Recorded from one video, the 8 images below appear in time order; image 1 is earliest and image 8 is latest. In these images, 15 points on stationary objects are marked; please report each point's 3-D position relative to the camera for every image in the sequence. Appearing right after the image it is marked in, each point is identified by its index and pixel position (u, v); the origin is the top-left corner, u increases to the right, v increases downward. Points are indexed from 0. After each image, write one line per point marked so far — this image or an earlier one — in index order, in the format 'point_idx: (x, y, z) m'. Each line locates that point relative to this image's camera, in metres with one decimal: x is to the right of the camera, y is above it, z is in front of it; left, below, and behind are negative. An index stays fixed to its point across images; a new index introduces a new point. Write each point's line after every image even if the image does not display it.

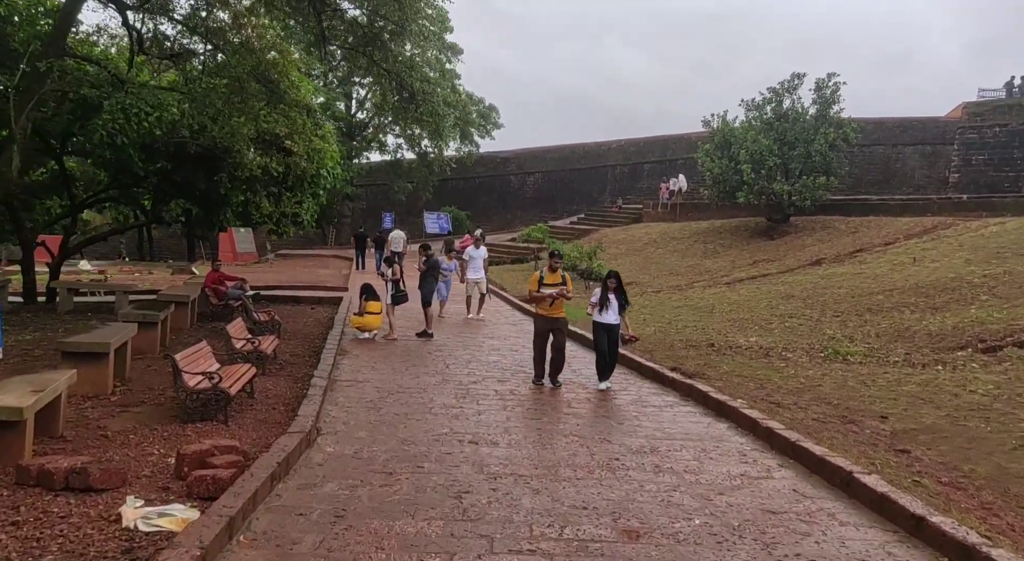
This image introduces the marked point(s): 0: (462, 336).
0: (-0.7, -0.8, +9.2) m
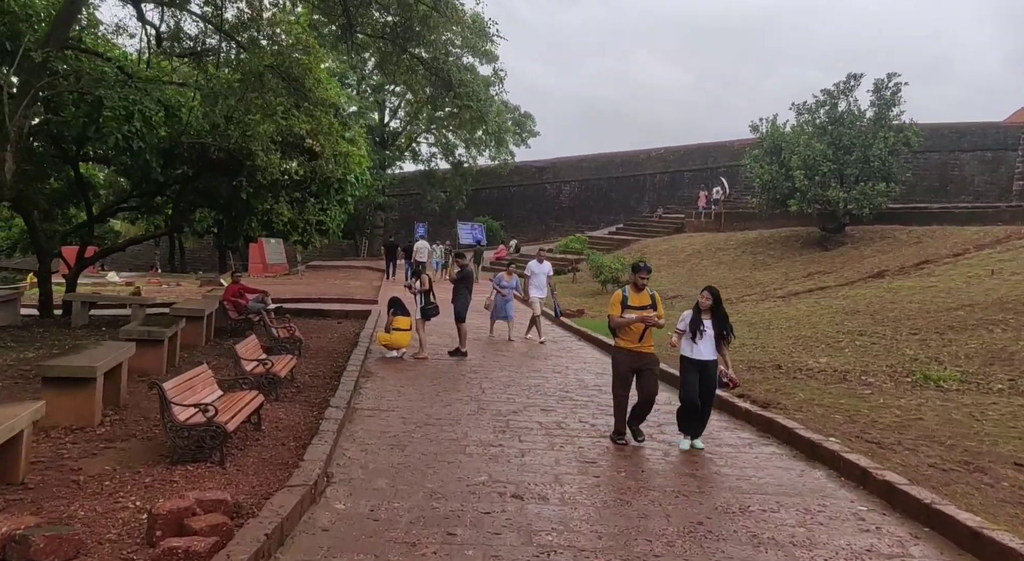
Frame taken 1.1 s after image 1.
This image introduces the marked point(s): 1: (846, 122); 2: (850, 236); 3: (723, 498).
0: (-0.2, -1.0, +8.4) m
1: (+8.9, +4.2, +18.1) m
2: (+9.3, +1.2, +18.7) m
3: (+1.2, -1.2, +3.7) m
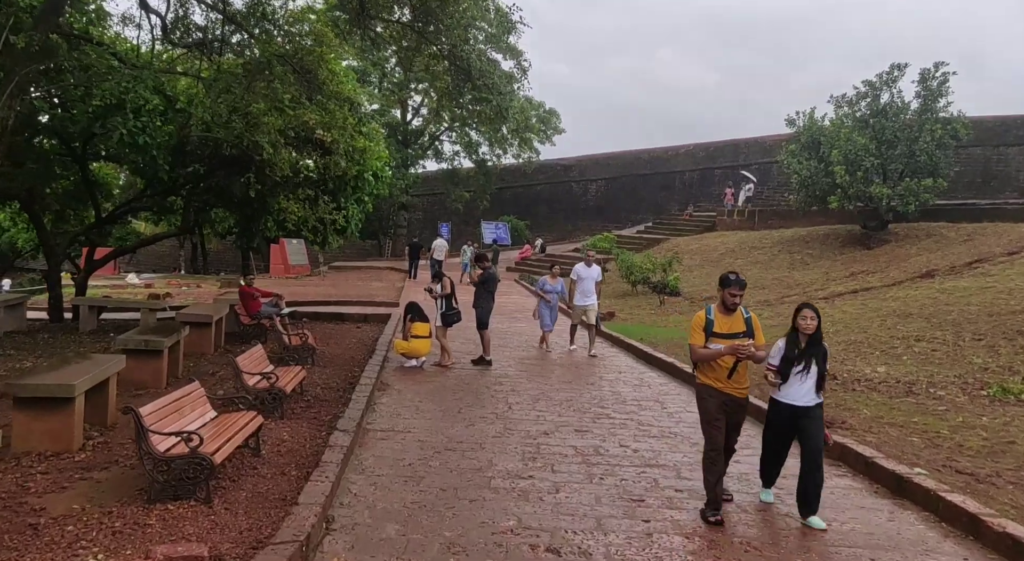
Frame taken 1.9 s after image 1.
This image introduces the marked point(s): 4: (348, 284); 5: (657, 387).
0: (+0.2, -1.0, +7.7) m
1: (+9.5, +4.2, +17.2) m
2: (+10.0, +1.2, +17.8) m
3: (+1.3, -1.2, +3.0) m
4: (-4.7, -0.1, +19.4) m
5: (+1.5, -1.1, +6.8) m
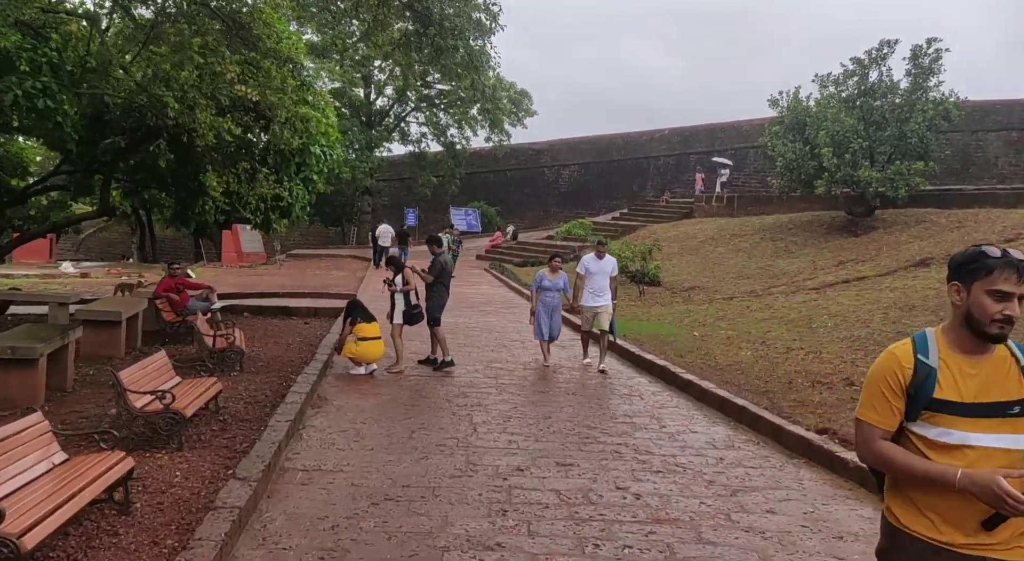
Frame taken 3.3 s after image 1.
0: (-0.2, -0.9, +6.6) m
1: (+8.8, +4.5, +16.3) m
2: (+9.3, +1.5, +17.0) m
3: (+1.2, -1.2, +2.0) m
4: (-5.5, +0.2, +18.0) m
5: (+1.2, -1.0, +5.8) m
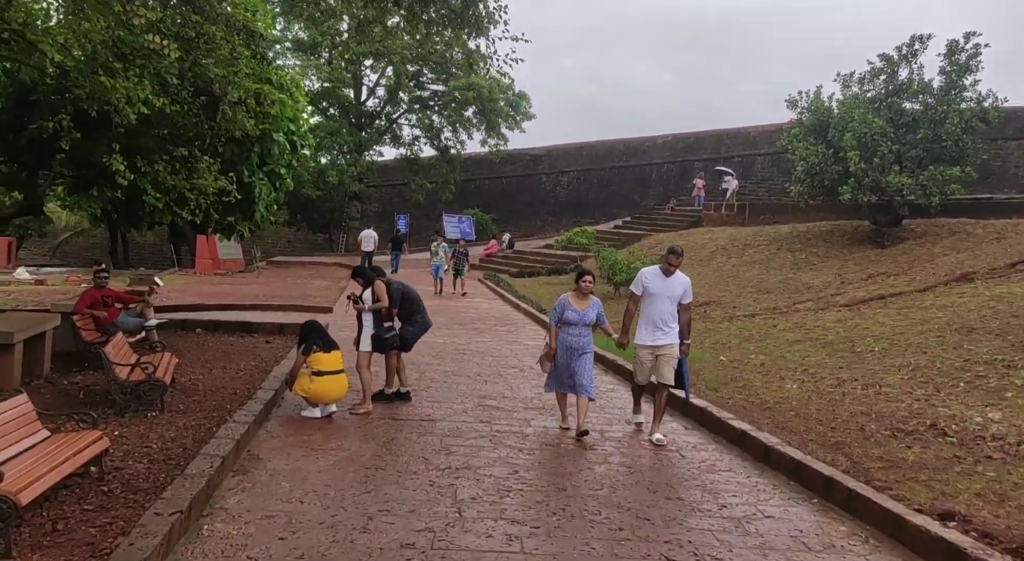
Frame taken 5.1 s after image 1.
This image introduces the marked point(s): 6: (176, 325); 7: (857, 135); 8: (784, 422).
0: (-0.2, -1.0, +5.2) m
1: (+8.8, +4.2, +15.0) m
2: (+9.2, +1.2, +15.7) m
3: (+1.2, -1.3, +0.6) m
4: (-5.6, -0.1, +16.6) m
5: (+1.2, -1.1, +4.4) m
6: (-4.2, -0.6, +8.5) m
7: (+7.7, +3.3, +15.1) m
8: (+2.2, -1.1, +5.4) m
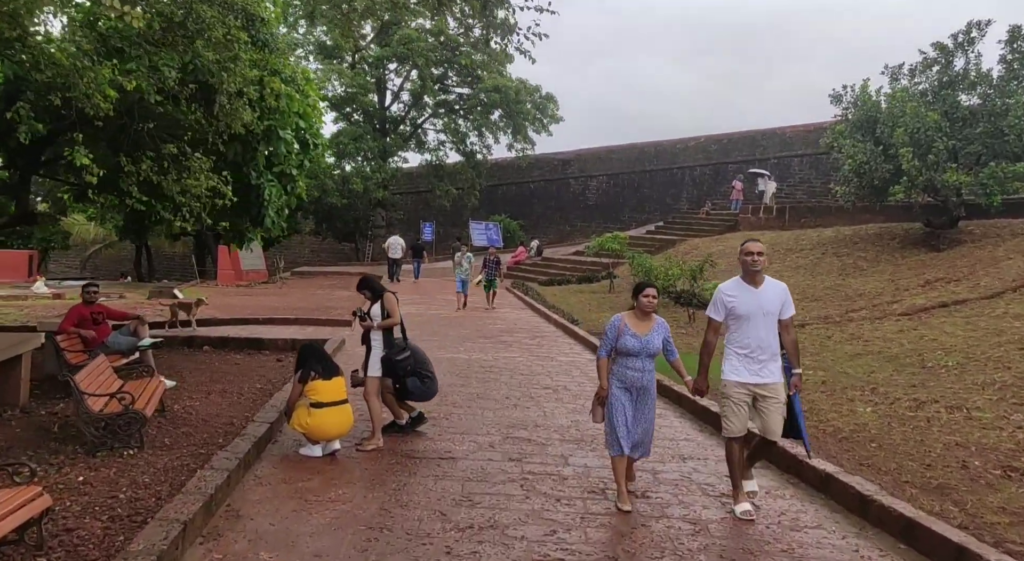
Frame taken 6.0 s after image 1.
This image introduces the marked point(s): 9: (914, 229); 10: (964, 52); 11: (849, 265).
0: (+0.1, -1.1, +4.4) m
1: (+9.4, +4.0, +14.0) m
2: (+9.8, +1.0, +14.6) m
3: (+1.2, -1.3, -0.2) m
4: (-4.9, -0.3, +16.1) m
5: (+1.4, -1.2, +3.6) m
6: (-3.9, -0.7, +7.9) m
7: (+8.3, +3.1, +14.1) m
8: (+2.4, -1.2, +4.6) m
9: (+9.3, +1.2, +15.7) m
10: (+9.3, +4.7, +13.9) m
11: (+7.3, +0.3, +14.6) m
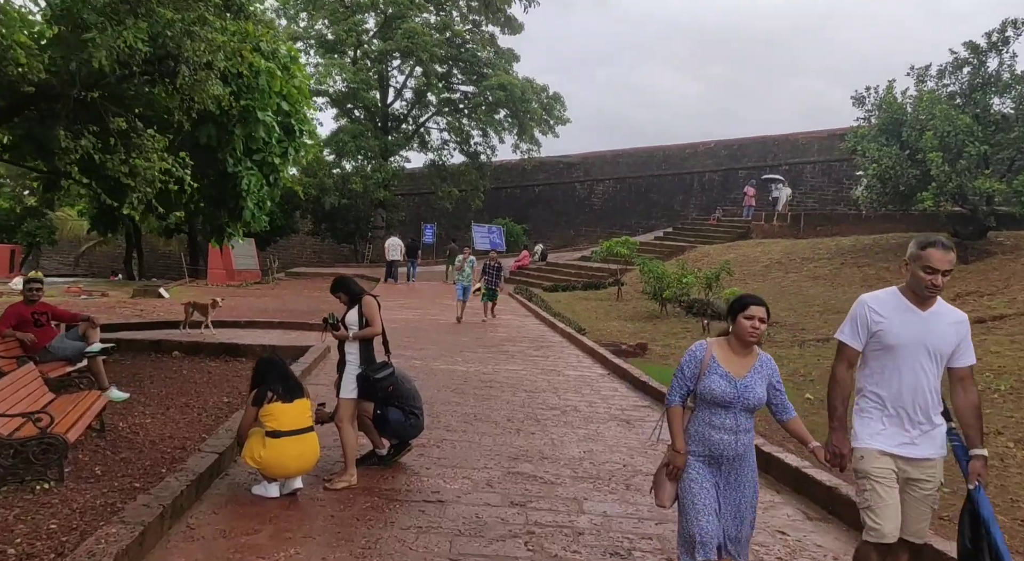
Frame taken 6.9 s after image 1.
0: (+0.1, -1.1, +3.7) m
1: (+9.5, +3.8, +13.2) m
2: (+9.9, +0.7, +13.8) m
3: (+1.2, -1.3, -1.0) m
4: (-4.8, -0.3, +15.3) m
5: (+1.4, -1.2, +2.8) m
6: (-3.8, -0.7, +7.1) m
7: (+8.4, +2.9, +13.3) m
8: (+2.4, -1.3, +3.8) m
9: (+9.4, +0.9, +14.9) m
10: (+9.4, +4.4, +13.1) m
11: (+7.3, +0.1, +13.8) m
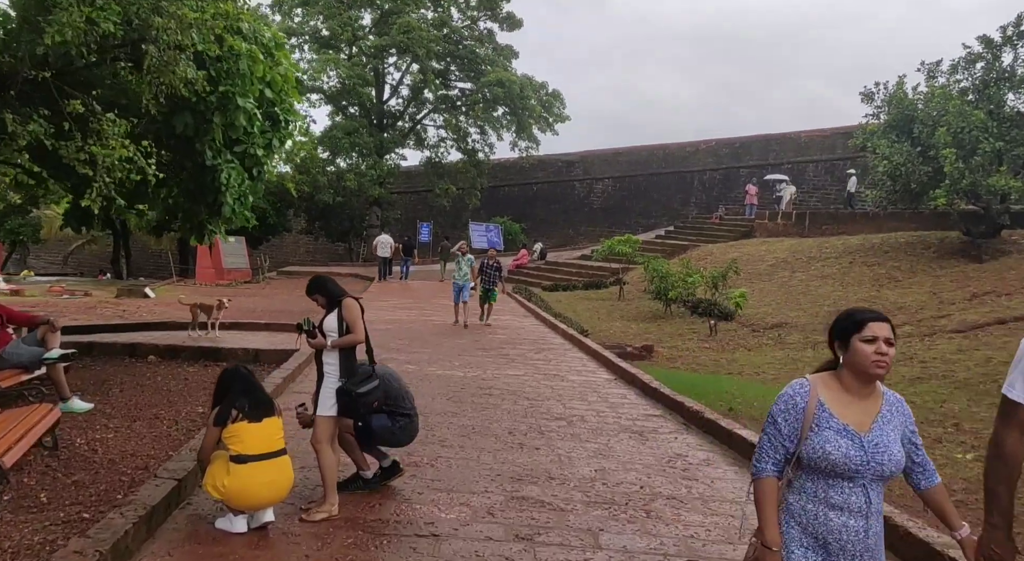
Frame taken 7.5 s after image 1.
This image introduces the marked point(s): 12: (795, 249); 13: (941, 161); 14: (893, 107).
0: (+0.1, -1.1, +3.2) m
1: (+9.5, +3.8, +12.8) m
2: (+9.9, +0.8, +13.4) m
3: (+1.3, -1.3, -1.5) m
4: (-4.9, -0.3, +14.8) m
5: (+1.4, -1.2, +2.3) m
6: (-3.8, -0.7, +6.7) m
7: (+8.4, +2.9, +12.9) m
8: (+2.4, -1.3, +3.4) m
9: (+9.4, +0.9, +14.5) m
10: (+9.4, +4.4, +12.7) m
11: (+7.3, +0.1, +13.3) m
12: (+6.8, +0.8, +16.2) m
13: (+8.3, +2.3, +13.1) m
14: (+8.0, +3.7, +14.3) m
